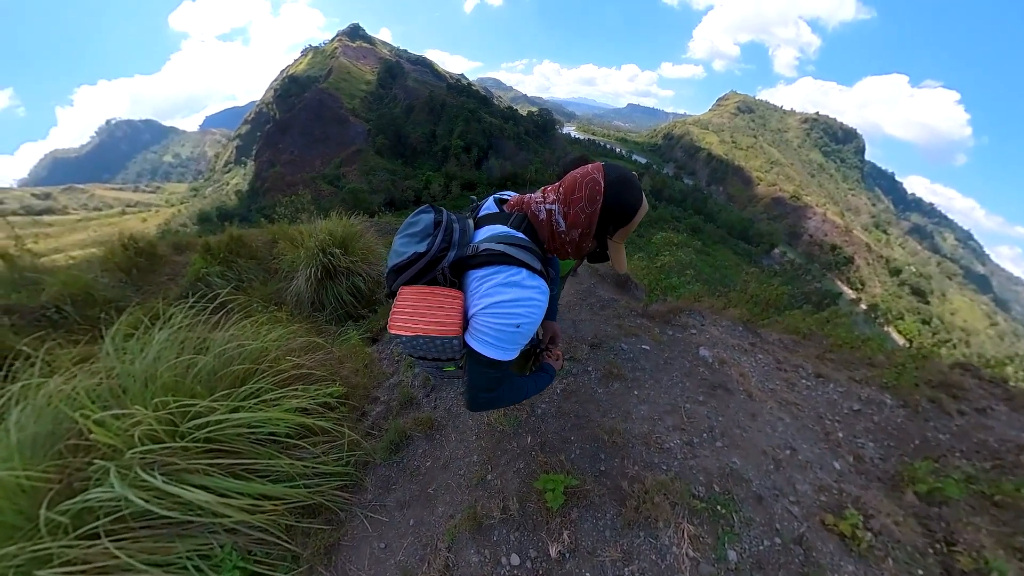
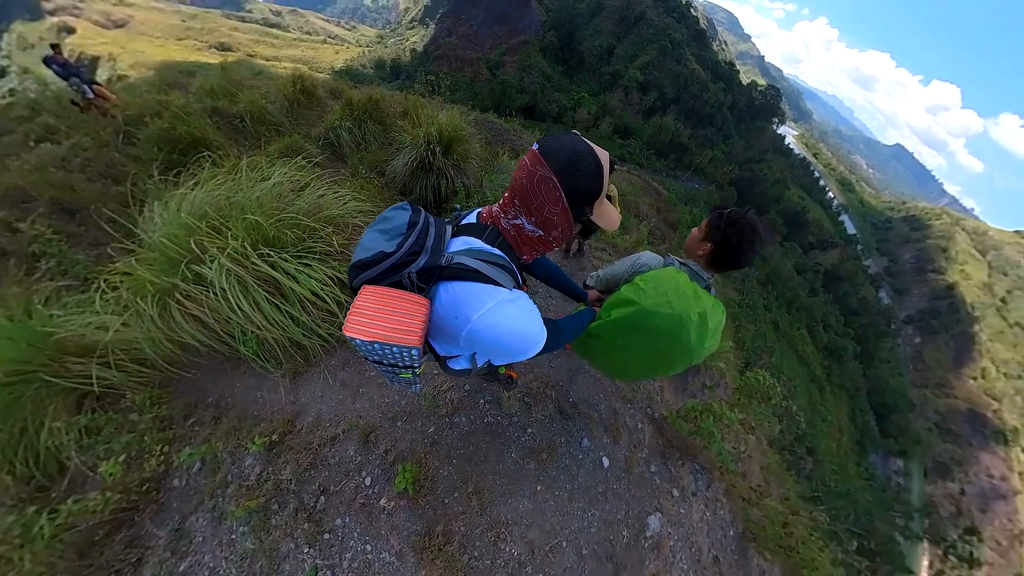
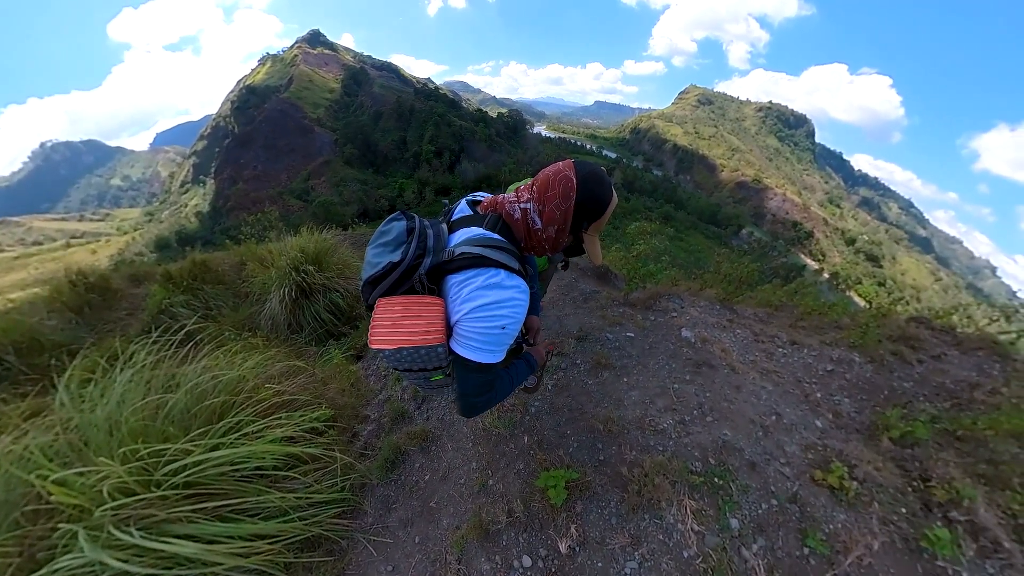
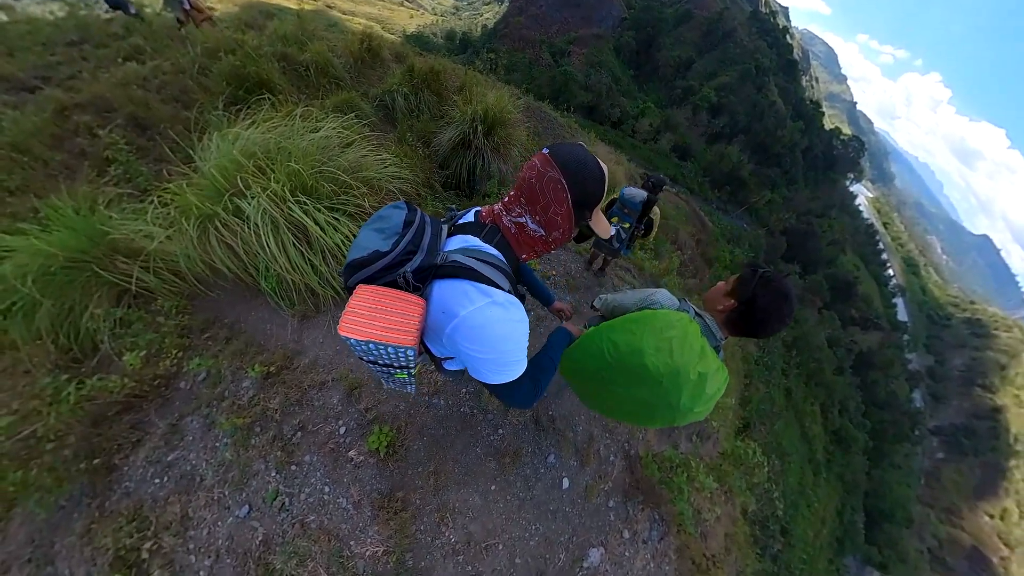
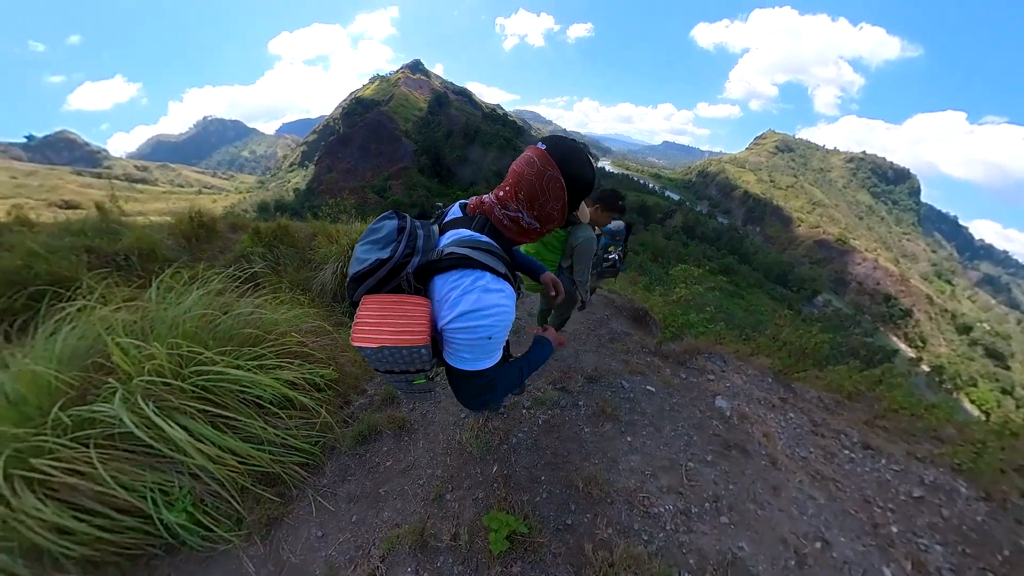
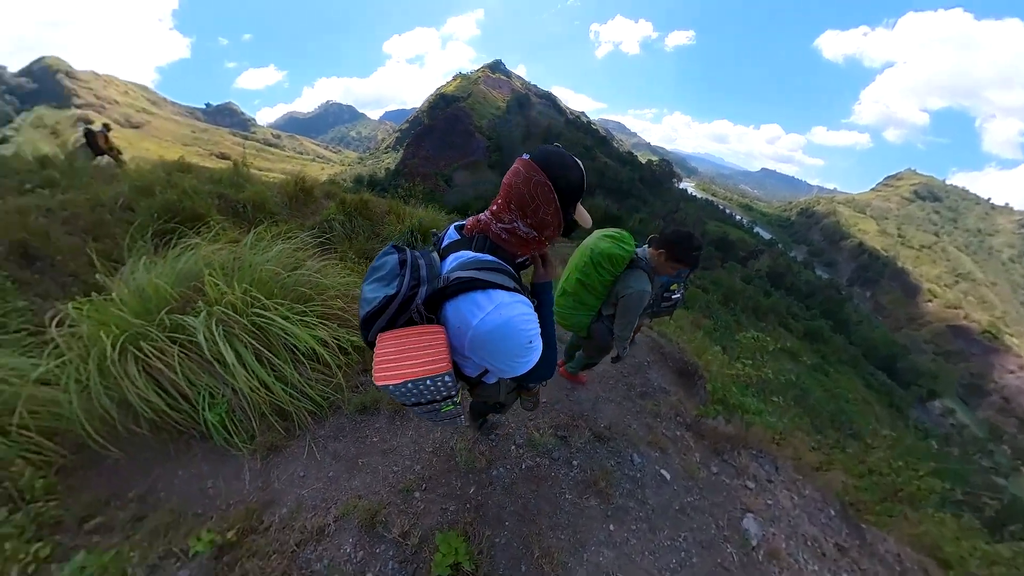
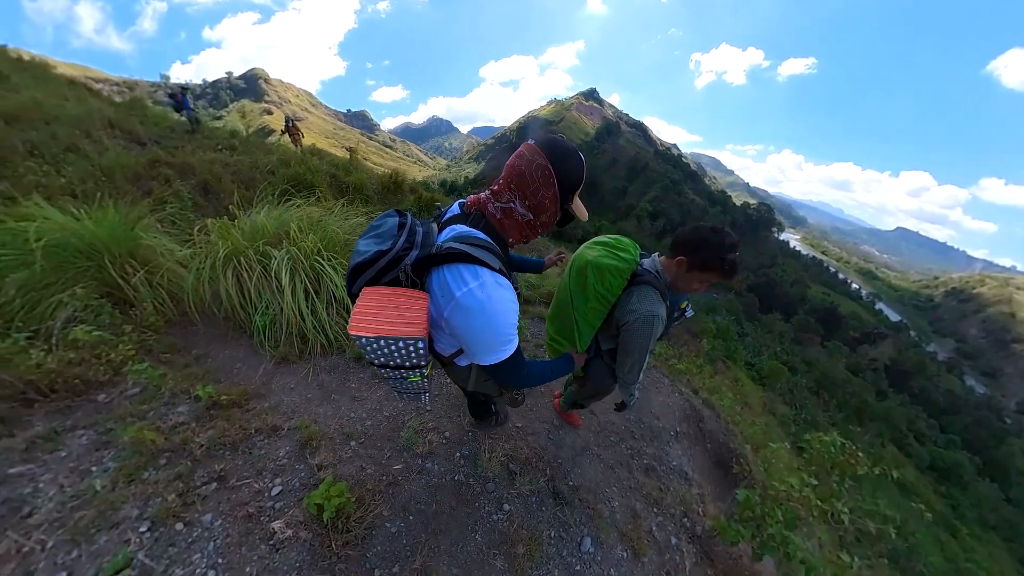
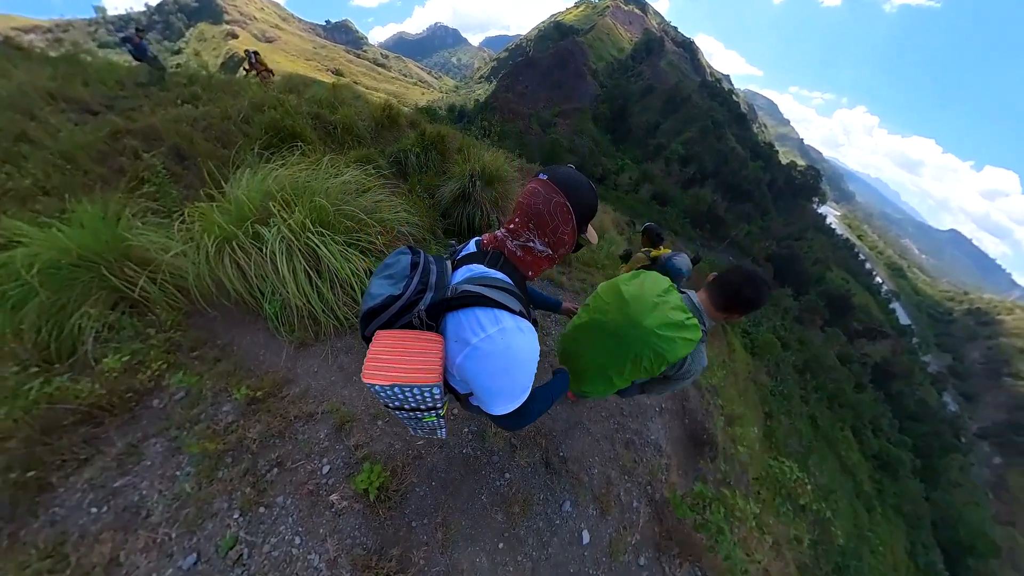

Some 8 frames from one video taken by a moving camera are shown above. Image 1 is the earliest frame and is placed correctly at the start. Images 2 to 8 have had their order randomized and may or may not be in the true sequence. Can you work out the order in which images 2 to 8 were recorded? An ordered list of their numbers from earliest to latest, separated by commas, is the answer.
3, 5, 6, 7, 8, 4, 2
